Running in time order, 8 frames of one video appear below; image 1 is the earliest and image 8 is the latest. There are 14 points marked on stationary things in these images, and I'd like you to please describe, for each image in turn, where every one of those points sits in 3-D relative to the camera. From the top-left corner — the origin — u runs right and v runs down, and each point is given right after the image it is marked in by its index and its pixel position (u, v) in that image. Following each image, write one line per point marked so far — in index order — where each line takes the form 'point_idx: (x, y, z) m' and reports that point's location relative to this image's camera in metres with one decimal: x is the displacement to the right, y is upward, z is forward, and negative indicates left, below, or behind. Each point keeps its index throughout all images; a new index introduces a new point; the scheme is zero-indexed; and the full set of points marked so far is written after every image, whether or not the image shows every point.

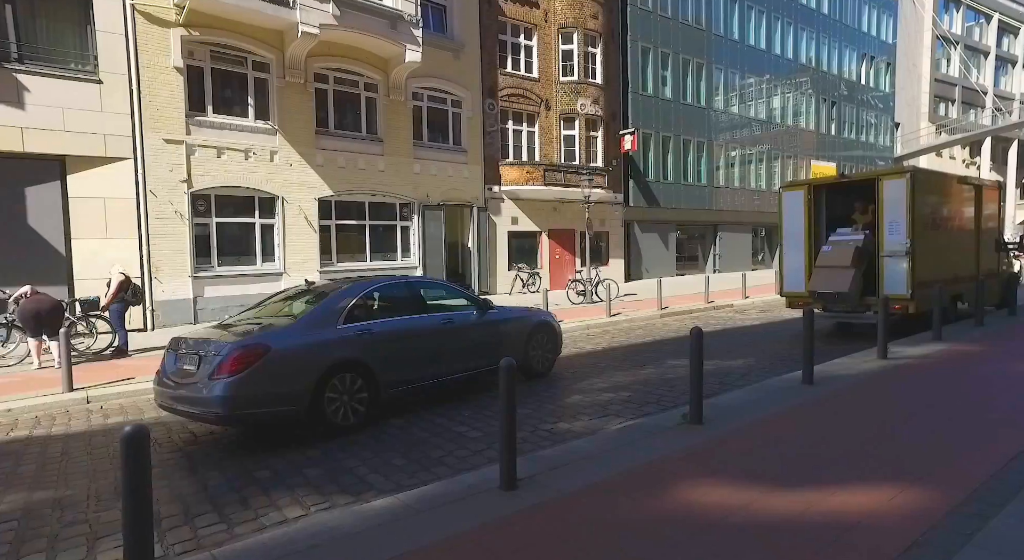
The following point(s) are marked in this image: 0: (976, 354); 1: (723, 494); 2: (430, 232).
0: (+6.3, -1.0, +8.3) m
1: (+1.3, -1.3, +3.9) m
2: (-2.6, +1.5, +20.0) m
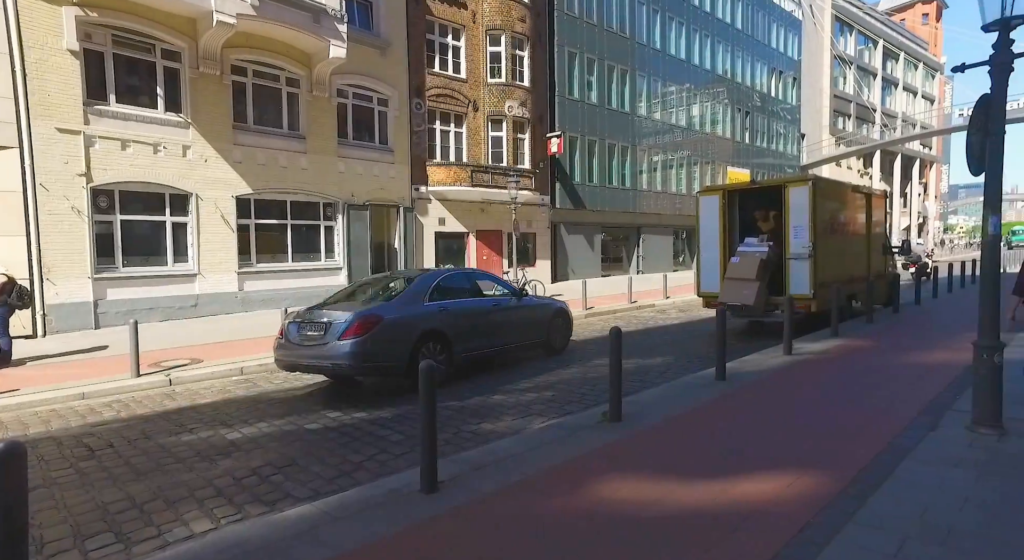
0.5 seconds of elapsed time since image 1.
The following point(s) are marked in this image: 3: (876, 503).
0: (+5.2, -1.0, +9.1) m
1: (+0.8, -1.4, +4.0) m
2: (-5.0, +1.5, +19.6) m
3: (+2.2, -1.3, +3.7) m
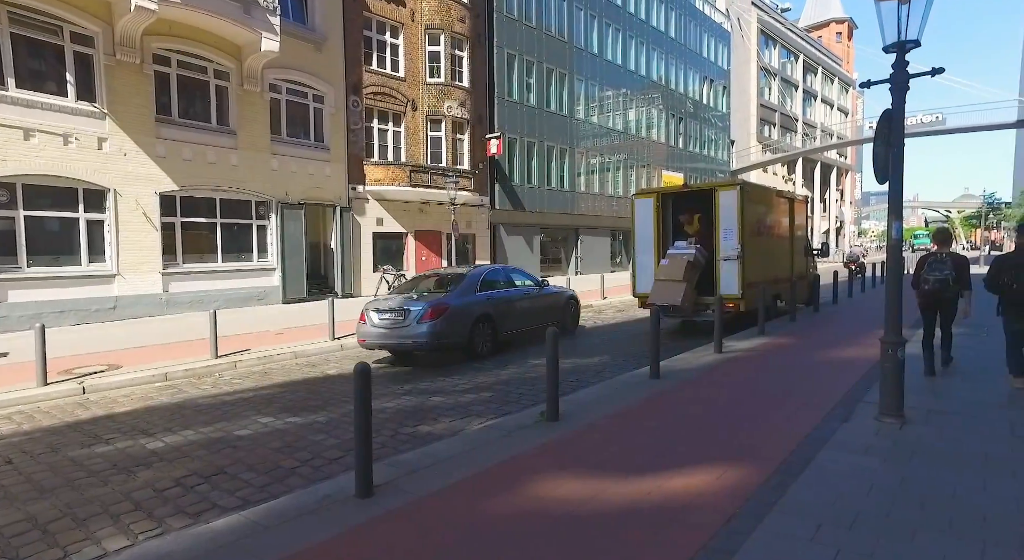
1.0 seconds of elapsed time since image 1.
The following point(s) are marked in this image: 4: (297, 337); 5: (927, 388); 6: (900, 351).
0: (+4.3, -1.0, +9.5) m
1: (+0.4, -1.4, +4.1) m
2: (-6.9, +1.5, +19.0) m
3: (+1.8, -1.3, +3.9) m
4: (-4.3, -1.2, +12.4) m
5: (+4.2, -1.1, +6.2) m
6: (+3.2, -0.6, +5.1) m
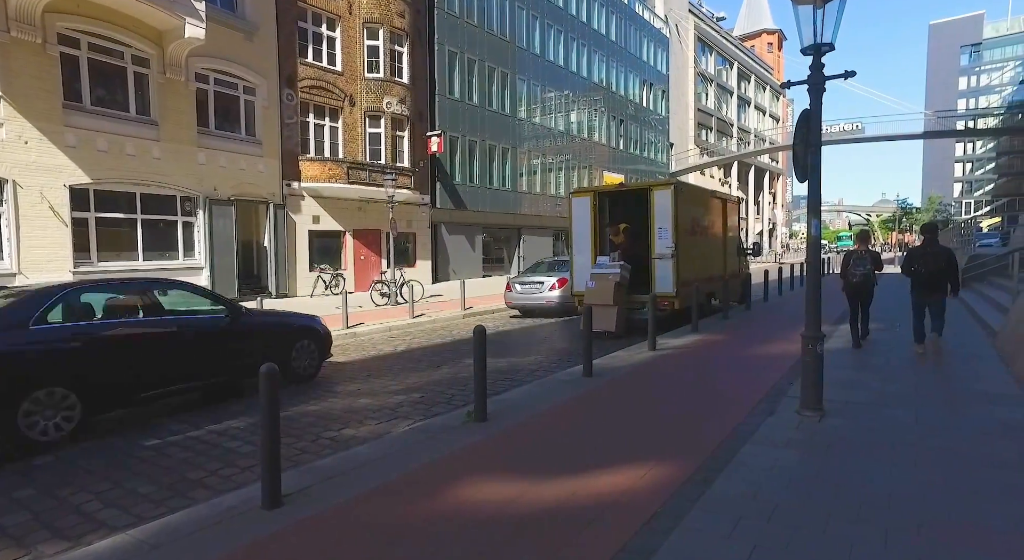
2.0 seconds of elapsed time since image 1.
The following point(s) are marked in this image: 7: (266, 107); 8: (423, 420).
0: (+3.3, -1.0, +9.7) m
1: (-0.1, -1.3, +3.9) m
2: (-8.7, +1.5, +18.2) m
3: (+1.3, -1.3, +3.9) m
4: (-5.5, -1.1, +11.8) m
5: (+3.5, -1.1, +6.4) m
6: (+2.6, -0.6, +5.2) m
7: (-7.9, +5.6, +19.9) m
8: (-0.9, -1.4, +6.0) m
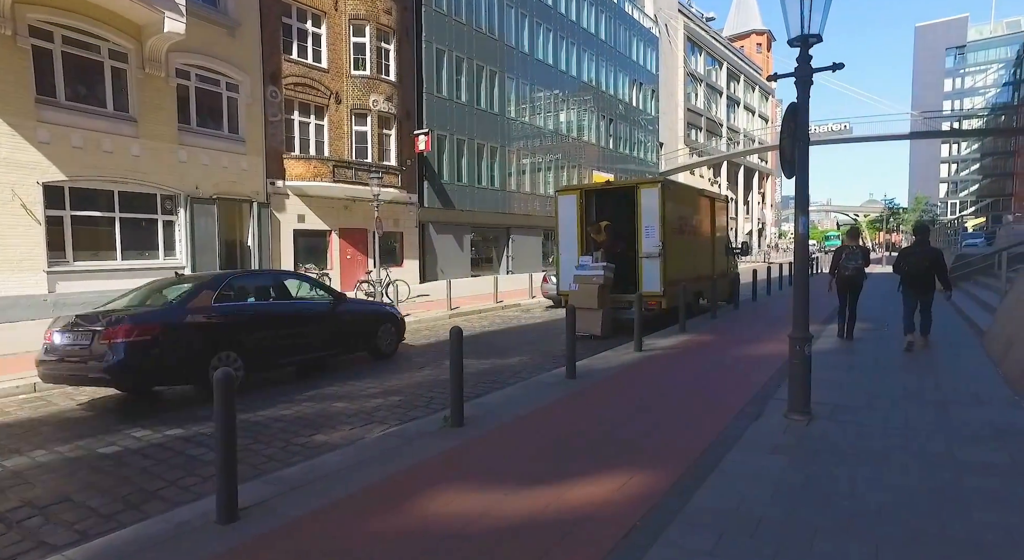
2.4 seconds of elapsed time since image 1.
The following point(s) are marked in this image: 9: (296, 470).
0: (+3.1, -1.0, +9.6) m
1: (-0.3, -1.3, +3.7) m
2: (-9.0, +1.5, +17.9) m
3: (+1.1, -1.3, +3.7) m
4: (-5.8, -1.1, +11.5) m
5: (+3.3, -1.0, +6.3) m
6: (+2.4, -0.6, +5.1) m
7: (-8.3, +5.6, +19.6) m
8: (-1.0, -1.3, +5.8) m
9: (-1.6, -1.4, +4.5) m
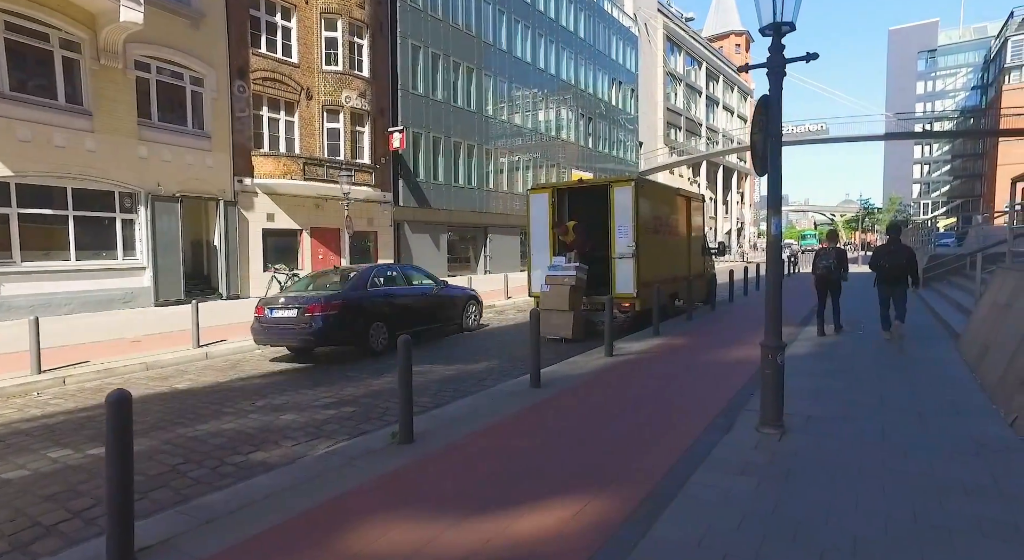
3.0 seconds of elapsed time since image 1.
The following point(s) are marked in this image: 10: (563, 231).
0: (+2.6, -1.0, +9.3) m
1: (-0.6, -1.4, +3.3) m
2: (-9.8, +1.5, +17.2) m
3: (+0.8, -1.3, +3.4) m
4: (-6.4, -1.2, +10.9) m
5: (+2.9, -1.1, +6.0) m
6: (+2.1, -0.6, +4.7) m
7: (-9.1, +5.6, +19.0) m
8: (-1.4, -1.4, +5.3) m
9: (-1.9, -1.4, +4.1) m
10: (+0.9, +0.9, +11.1) m
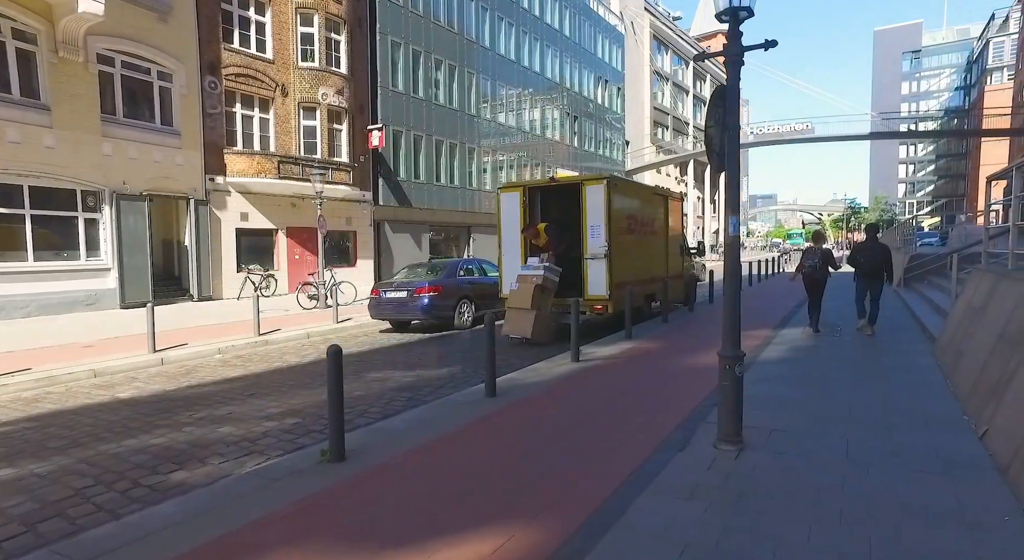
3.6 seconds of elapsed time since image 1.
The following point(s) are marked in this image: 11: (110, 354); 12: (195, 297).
0: (+2.1, -1.0, +8.9) m
1: (-1.0, -1.4, +3.0) m
2: (-10.4, +1.4, +16.7) m
3: (+0.4, -1.4, +3.0) m
4: (-6.9, -1.2, +10.5) m
5: (+2.4, -1.1, +5.7) m
6: (+1.6, -0.6, +4.4) m
7: (-9.8, +5.5, +18.5) m
8: (-1.9, -1.4, +5.0) m
9: (-2.3, -1.5, +3.7) m
10: (+0.4, +0.9, +10.7) m
11: (-6.7, -1.2, +10.3) m
12: (-9.7, -0.5, +19.0) m
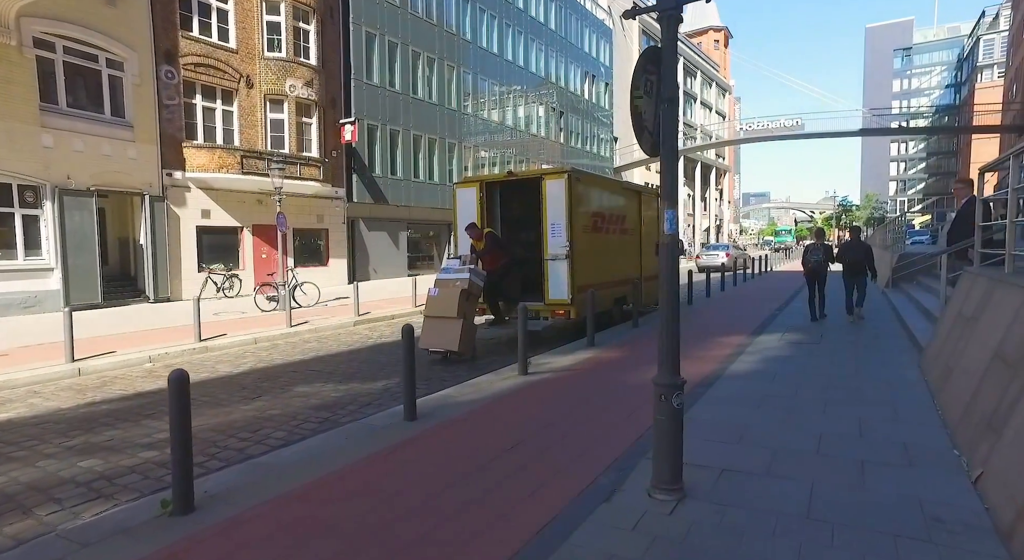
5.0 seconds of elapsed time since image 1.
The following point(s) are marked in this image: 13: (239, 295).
0: (+1.4, -1.1, +8.1) m
1: (-1.7, -1.5, +2.1) m
2: (-11.2, +1.4, +15.7) m
3: (-0.2, -1.4, +2.2) m
4: (-7.6, -1.2, +9.6) m
5: (+1.7, -1.2, +4.8) m
6: (+1.0, -0.7, +3.6) m
7: (-10.6, +5.5, +17.5) m
8: (-2.5, -1.5, +4.1) m
9: (-3.0, -1.5, +2.8) m
10: (-0.4, +0.8, +9.9) m
11: (-7.4, -1.3, +9.4) m
12: (-10.6, -0.5, +18.0) m
13: (-8.9, -0.5, +20.0) m
